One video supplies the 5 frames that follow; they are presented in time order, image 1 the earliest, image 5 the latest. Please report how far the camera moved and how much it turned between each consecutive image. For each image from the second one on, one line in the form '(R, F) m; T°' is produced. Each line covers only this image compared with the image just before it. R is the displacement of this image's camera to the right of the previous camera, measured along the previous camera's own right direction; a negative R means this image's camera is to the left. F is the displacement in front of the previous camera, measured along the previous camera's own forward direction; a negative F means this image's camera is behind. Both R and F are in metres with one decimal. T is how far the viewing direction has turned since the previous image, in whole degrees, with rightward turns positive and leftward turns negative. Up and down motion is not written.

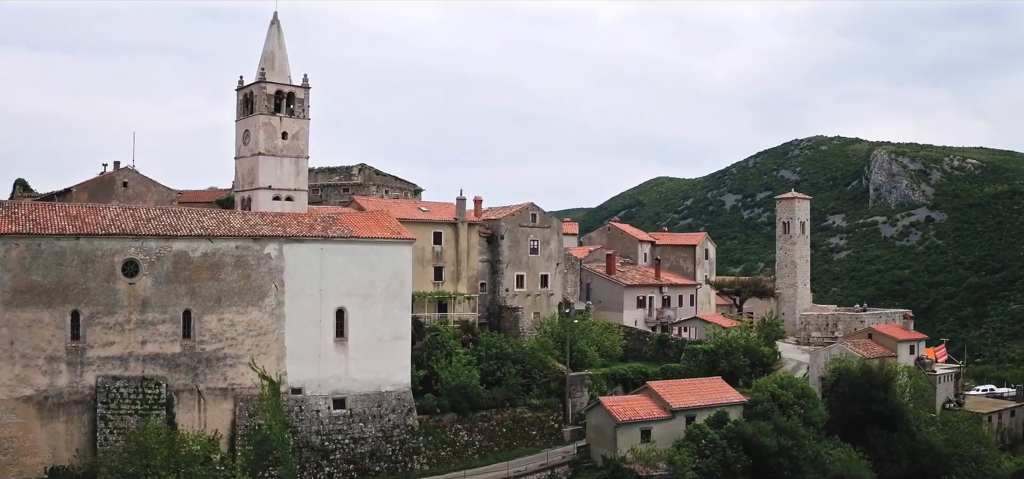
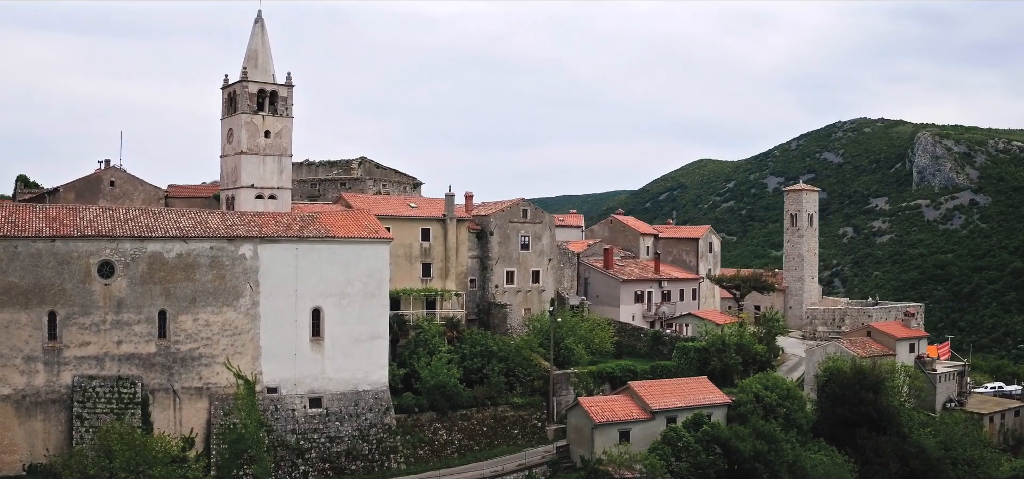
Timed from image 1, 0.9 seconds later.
(+2.0, +0.2) m; -2°
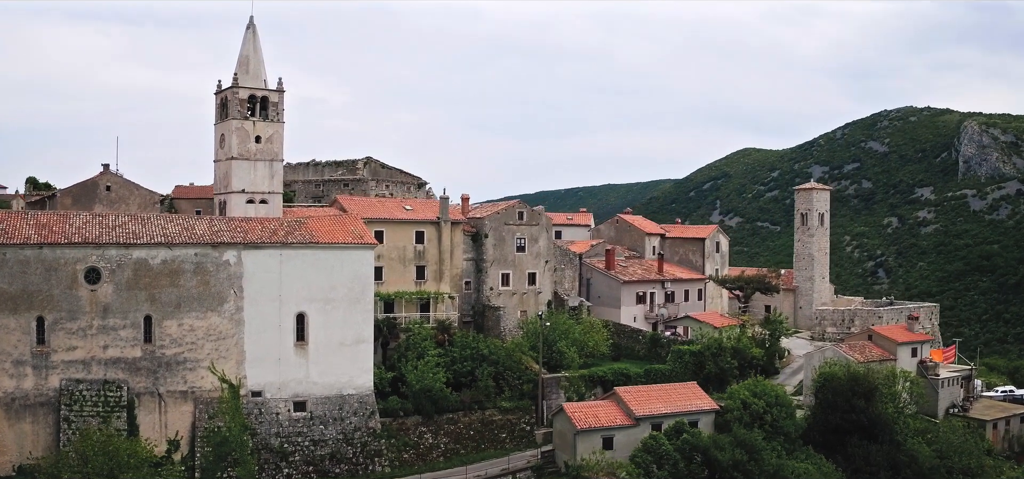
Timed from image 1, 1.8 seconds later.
(+1.8, 0.0) m; -2°
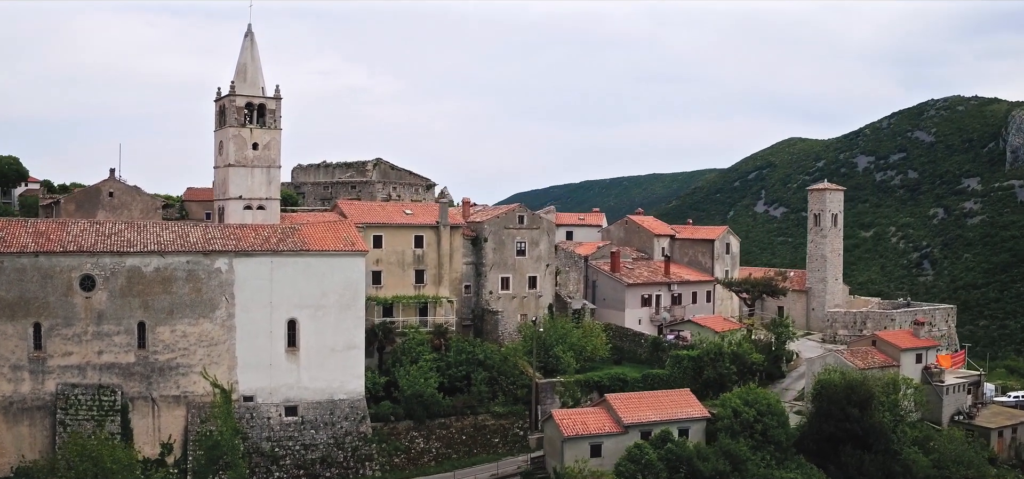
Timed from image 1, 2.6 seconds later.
(+1.7, -0.1) m; -2°
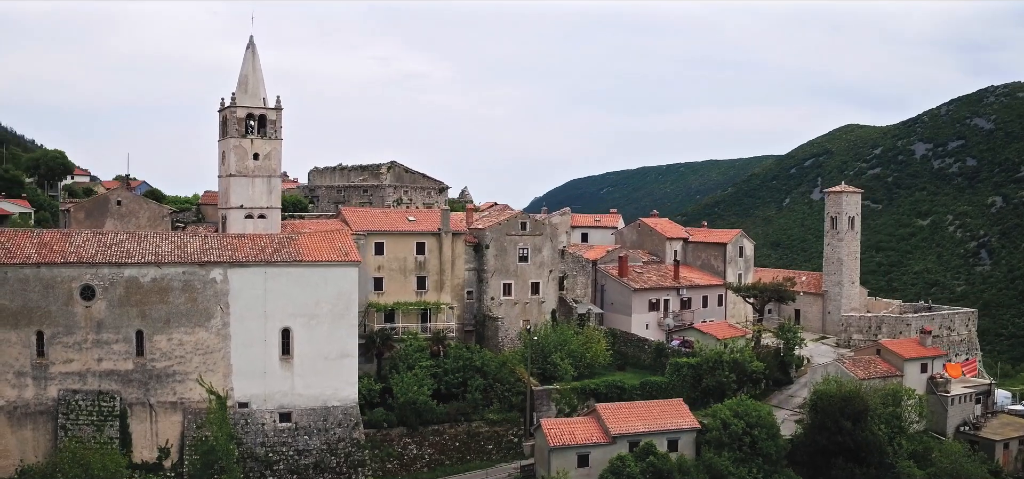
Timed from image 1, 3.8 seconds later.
(+2.0, -0.3) m; -3°
